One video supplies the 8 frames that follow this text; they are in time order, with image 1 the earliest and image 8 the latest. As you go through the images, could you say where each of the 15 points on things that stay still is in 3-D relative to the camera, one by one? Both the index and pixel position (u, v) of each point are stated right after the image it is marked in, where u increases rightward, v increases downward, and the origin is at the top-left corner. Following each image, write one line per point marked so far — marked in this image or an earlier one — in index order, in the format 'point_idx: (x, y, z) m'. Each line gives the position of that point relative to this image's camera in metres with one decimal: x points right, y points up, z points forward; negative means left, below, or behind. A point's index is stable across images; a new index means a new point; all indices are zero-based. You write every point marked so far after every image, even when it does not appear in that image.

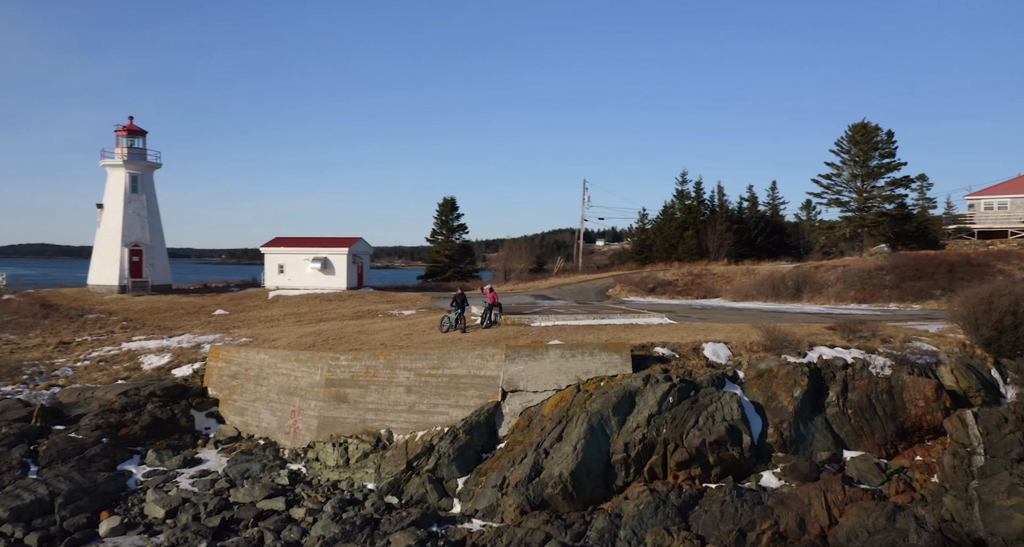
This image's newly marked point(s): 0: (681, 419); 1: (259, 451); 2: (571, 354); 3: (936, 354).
0: (+3.3, -2.8, +13.0) m
1: (-6.1, -4.3, +16.3) m
2: (+1.2, -1.7, +14.2) m
3: (+9.8, -1.9, +15.6) m
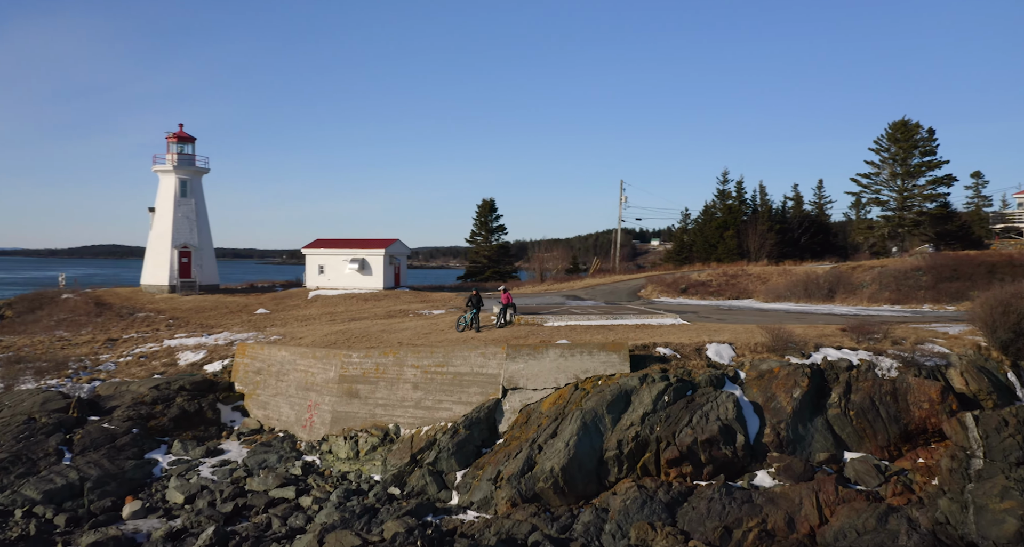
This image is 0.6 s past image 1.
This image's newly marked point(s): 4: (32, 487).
0: (+3.2, -2.8, +13.2) m
1: (-5.9, -4.3, +17.1) m
2: (+1.3, -1.7, +14.5) m
3: (+9.9, -1.9, +15.3) m
4: (-9.7, -4.3, +13.6) m
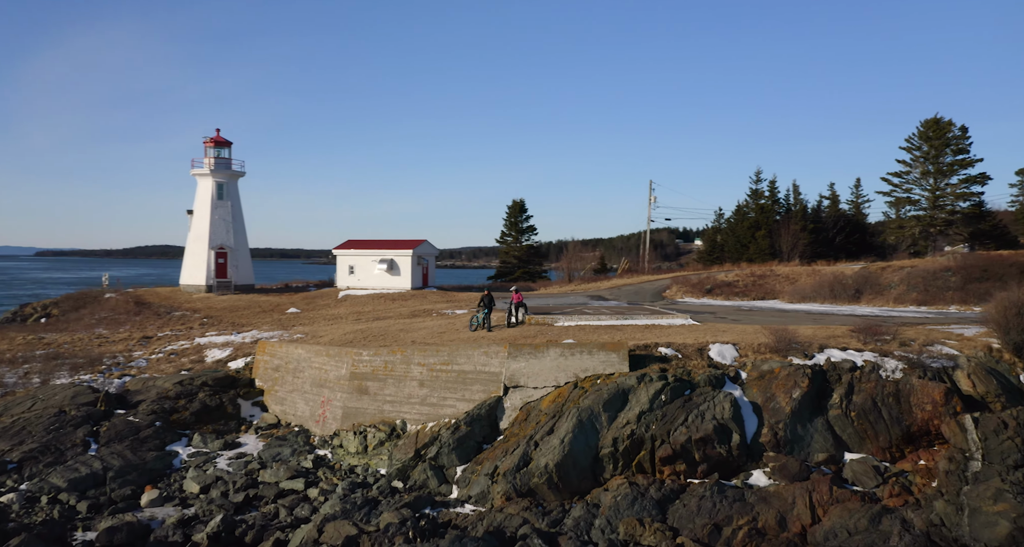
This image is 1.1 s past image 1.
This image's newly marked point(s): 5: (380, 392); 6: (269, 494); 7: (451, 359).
0: (+3.2, -2.8, +13.3) m
1: (-5.8, -4.3, +17.7) m
2: (+1.3, -1.7, +14.8) m
3: (+10.0, -1.9, +15.1) m
4: (-9.7, -4.3, +14.4) m
5: (-3.3, -2.9, +16.7) m
6: (-5.2, -4.7, +14.3) m
7: (-1.4, -2.0, +15.8) m
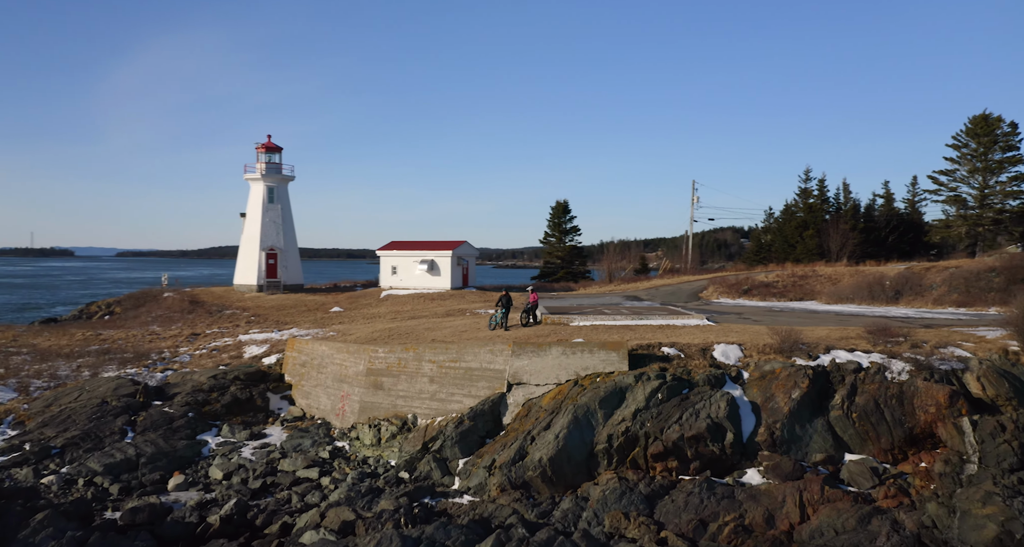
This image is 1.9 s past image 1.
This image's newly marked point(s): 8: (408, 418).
0: (+3.1, -2.8, +13.6) m
1: (-5.5, -4.3, +18.6) m
2: (+1.3, -1.7, +15.1) m
3: (+10.0, -1.9, +14.9) m
4: (-9.7, -4.3, +15.6) m
5: (-3.1, -3.0, +17.4) m
6: (-5.1, -4.7, +15.2) m
7: (-1.3, -2.0, +16.3) m
8: (-2.6, -3.6, +16.7) m
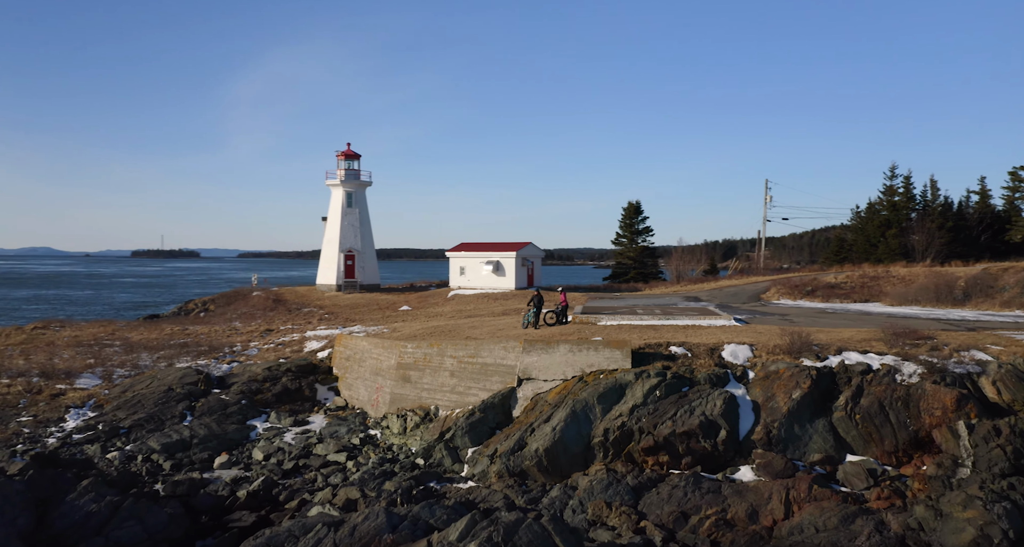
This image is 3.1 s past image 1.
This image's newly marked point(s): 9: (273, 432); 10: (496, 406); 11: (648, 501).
0: (+3.1, -2.9, +14.0) m
1: (-4.8, -4.3, +20.0) m
2: (+1.6, -1.7, +15.8) m
3: (+10.2, -1.9, +14.4) m
4: (-9.3, -4.3, +17.6) m
5: (-2.5, -3.0, +18.5) m
6: (-4.9, -4.7, +16.6) m
7: (-0.9, -2.0, +17.3) m
8: (-2.2, -3.6, +17.8) m
9: (-6.8, -4.5, +19.2) m
10: (-0.4, -3.2, +16.0) m
11: (+2.5, -4.2, +12.5) m
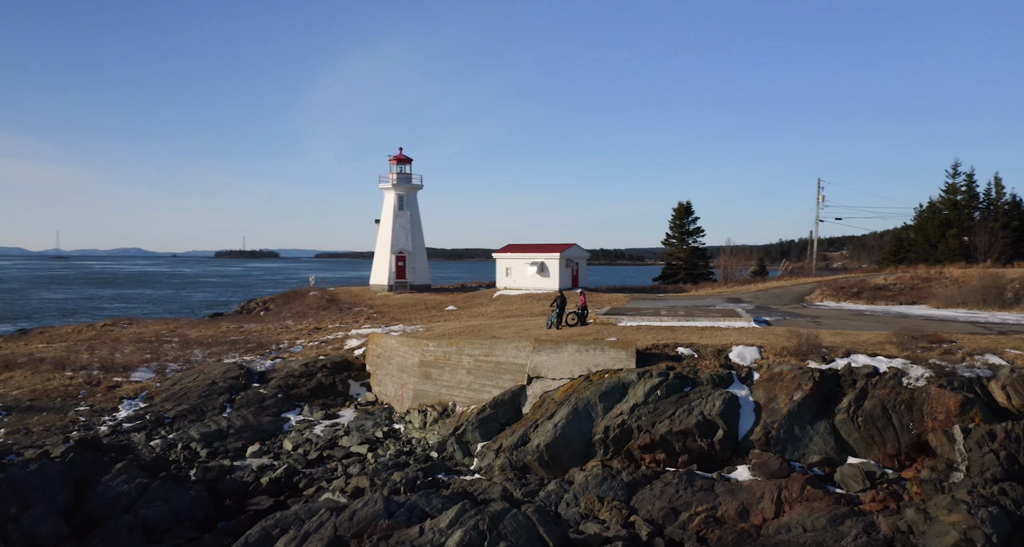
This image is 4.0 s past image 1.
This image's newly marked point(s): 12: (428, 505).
0: (+3.2, -2.9, +14.3) m
1: (-4.2, -4.3, +21.0) m
2: (+1.8, -1.8, +16.2) m
3: (+10.2, -2.0, +14.1) m
4: (-8.9, -4.4, +18.9) m
5: (-2.1, -3.0, +19.3) m
6: (-4.6, -4.7, +17.6) m
7: (-0.6, -2.1, +17.9) m
8: (-1.8, -3.7, +18.6) m
9: (-6.3, -4.6, +20.3) m
10: (-0.1, -3.2, +16.6) m
11: (+2.4, -4.3, +12.8) m
12: (-1.5, -4.1, +12.0) m
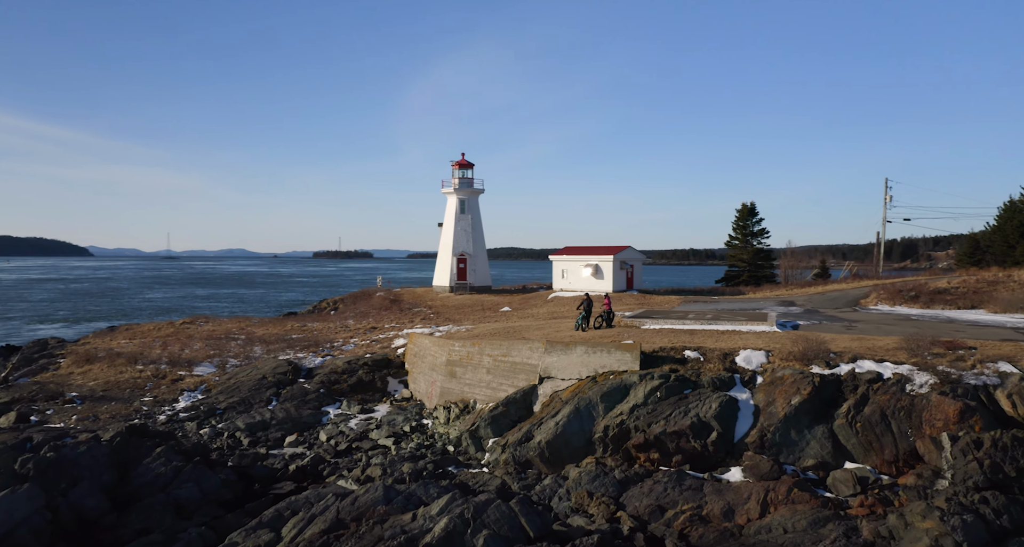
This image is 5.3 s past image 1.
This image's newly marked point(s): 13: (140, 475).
0: (+3.2, -3.0, +14.7) m
1: (-3.4, -4.4, +22.1) m
2: (+2.0, -1.9, +16.8) m
3: (+10.2, -2.1, +13.8) m
4: (-8.3, -4.5, +20.6) m
5: (-1.5, -3.1, +20.3) m
6: (-4.1, -4.8, +18.8) m
7: (-0.1, -2.2, +18.7) m
8: (-1.2, -3.8, +19.5) m
9: (-5.6, -4.7, +21.7) m
10: (+0.2, -3.3, +17.4) m
11: (+2.3, -4.4, +13.4) m
12: (-1.7, -4.2, +12.9) m
13: (-7.6, -4.1, +13.6) m
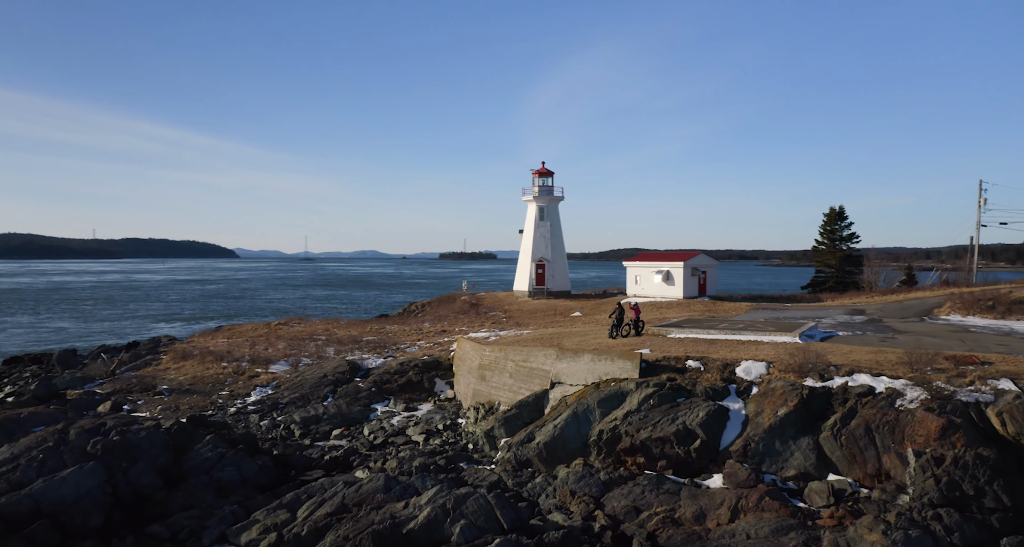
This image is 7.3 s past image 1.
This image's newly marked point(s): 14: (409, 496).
0: (+3.2, -3.3, +15.5) m
1: (-2.3, -4.8, +23.8) m
2: (+2.3, -2.2, +17.7) m
3: (+10.0, -2.4, +13.6) m
4: (-7.4, -4.8, +23.0) m
5: (-0.7, -3.4, +21.7) m
6: (-3.5, -5.1, +20.6) m
7: (+0.4, -2.5, +19.9) m
8: (-0.5, -4.1, +20.9) m
9: (-4.5, -5.0, +23.7) m
10: (+0.5, -3.6, +18.6) m
11: (+2.1, -4.7, +14.3) m
12: (-1.9, -4.6, +14.4) m
13: (-7.7, -4.4, +16.0) m
14: (-2.2, -4.6, +14.1) m
